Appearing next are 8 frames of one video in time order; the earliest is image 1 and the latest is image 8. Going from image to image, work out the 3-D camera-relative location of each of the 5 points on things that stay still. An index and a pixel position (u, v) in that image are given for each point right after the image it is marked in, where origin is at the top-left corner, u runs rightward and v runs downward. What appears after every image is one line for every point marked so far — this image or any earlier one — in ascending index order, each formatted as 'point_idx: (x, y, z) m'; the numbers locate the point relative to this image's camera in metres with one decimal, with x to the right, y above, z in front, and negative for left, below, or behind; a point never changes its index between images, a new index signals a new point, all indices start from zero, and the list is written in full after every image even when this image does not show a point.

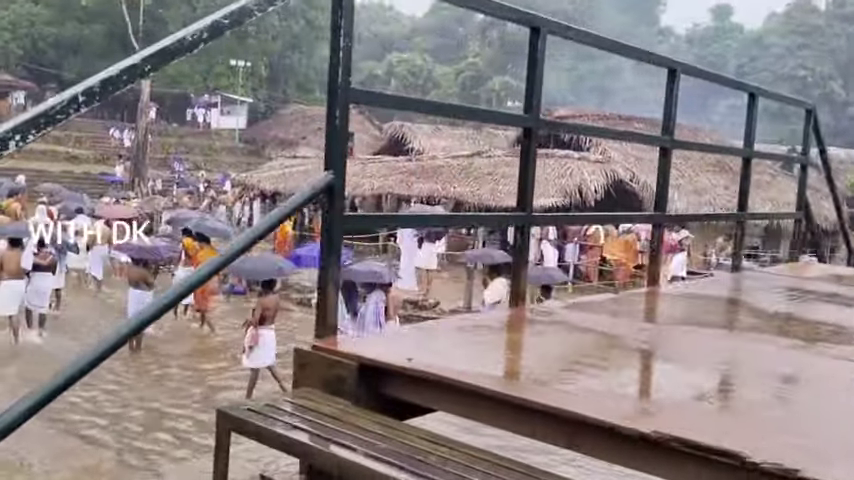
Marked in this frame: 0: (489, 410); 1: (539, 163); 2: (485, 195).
0: (+0.2, -0.4, +2.1) m
1: (+2.6, +1.8, +19.4) m
2: (+1.4, +1.1, +19.0) m
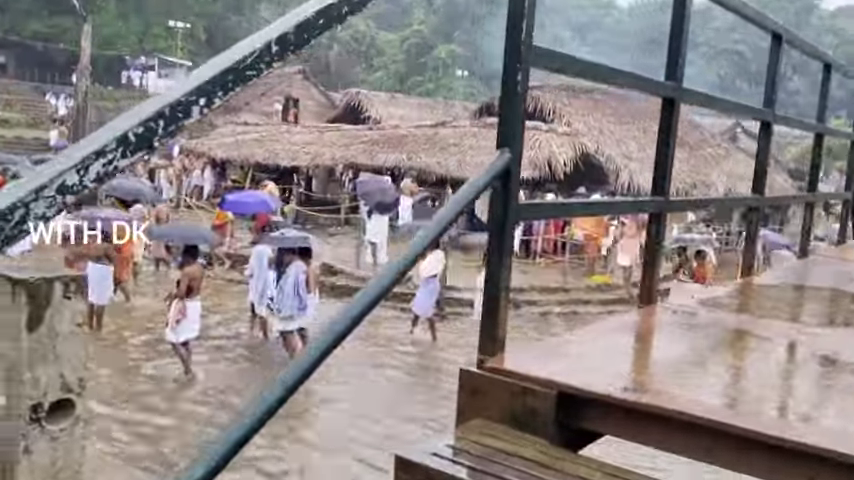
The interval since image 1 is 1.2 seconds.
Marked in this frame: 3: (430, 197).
0: (+0.6, -0.4, +1.7) m
1: (+1.8, +2.4, +19.0) m
2: (+0.6, +1.7, +18.5) m
3: (+0.1, +1.1, +19.7) m
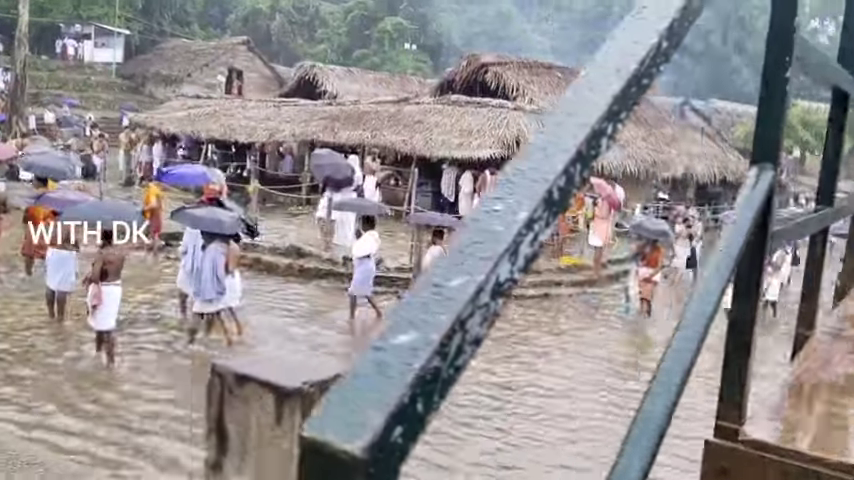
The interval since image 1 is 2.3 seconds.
0: (+1.1, -0.5, +1.4) m
1: (+1.0, +2.9, +18.6) m
2: (-0.2, +2.1, +18.1) m
3: (-0.7, +1.5, +19.3) m
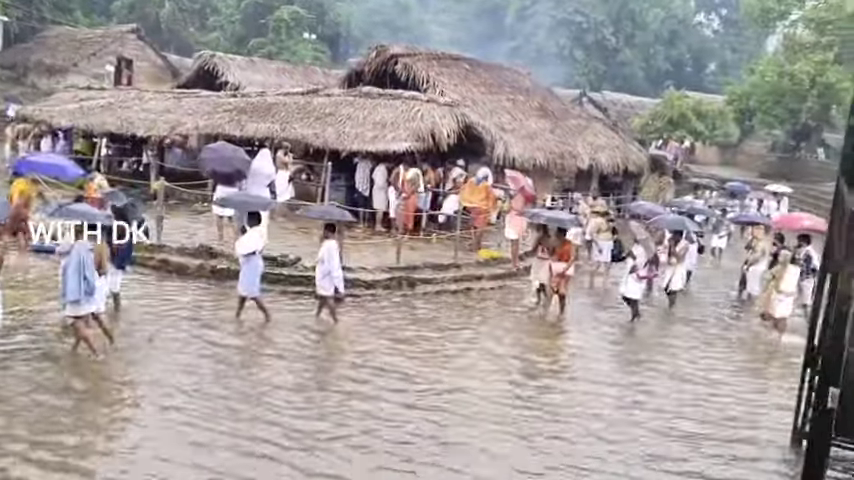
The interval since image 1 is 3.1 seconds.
0: (+1.3, -0.6, +1.2) m
1: (-0.9, +3.0, +18.3) m
2: (-2.0, +2.2, +17.6) m
3: (-2.7, +1.6, +18.7) m
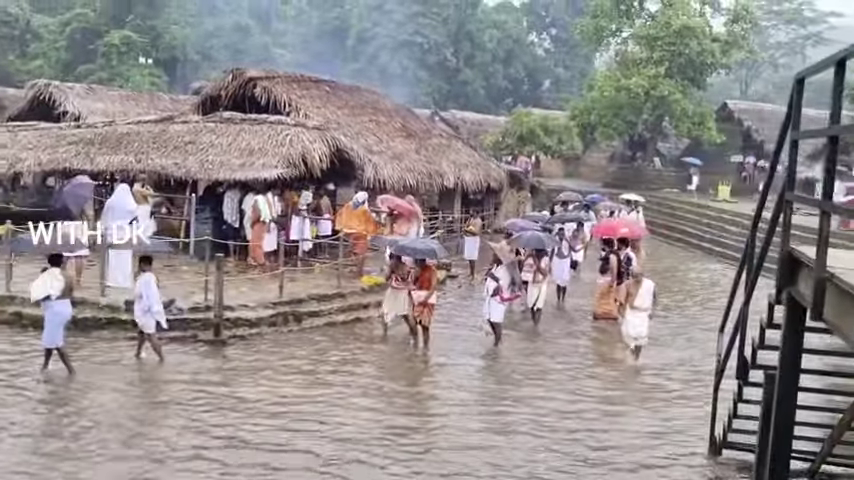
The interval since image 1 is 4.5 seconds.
0: (+1.8, -0.6, +0.9) m
1: (-3.7, +2.3, +17.4) m
2: (-4.6, +1.5, +16.5) m
3: (-5.5, +0.8, +17.4) m
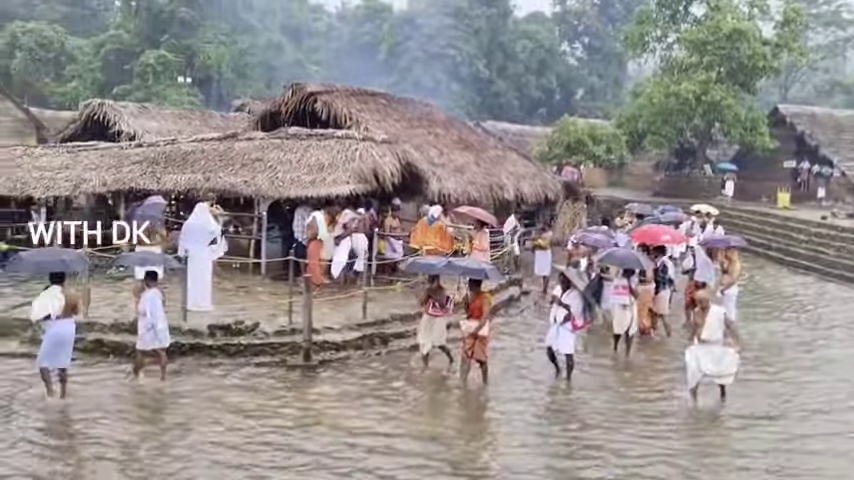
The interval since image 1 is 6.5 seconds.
0: (+2.9, -0.6, +0.2) m
1: (-2.2, +1.9, +16.9) m
2: (-3.2, +1.1, +16.0) m
3: (-4.0, +0.4, +16.9) m
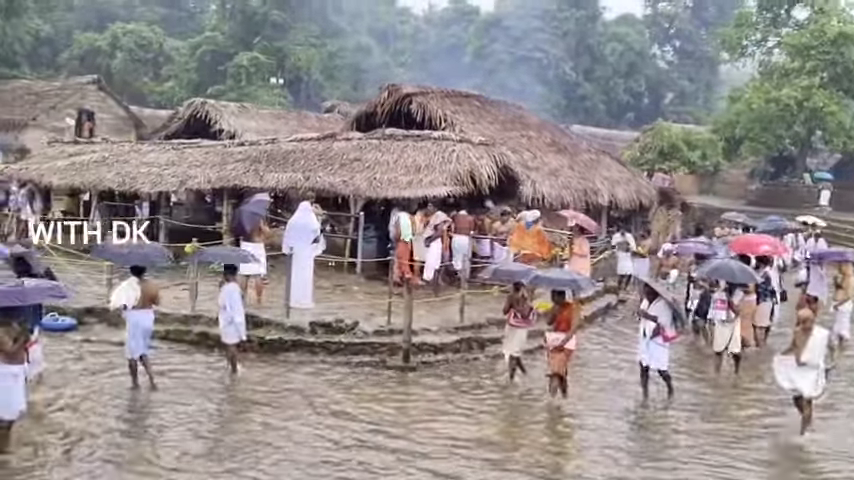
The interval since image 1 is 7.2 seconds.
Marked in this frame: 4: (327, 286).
0: (+3.2, -0.7, -0.1) m
1: (-0.2, +1.9, +16.9) m
2: (-1.3, +1.1, +16.1) m
3: (-2.0, +0.4, +17.2) m
4: (-1.8, -0.8, +15.0) m
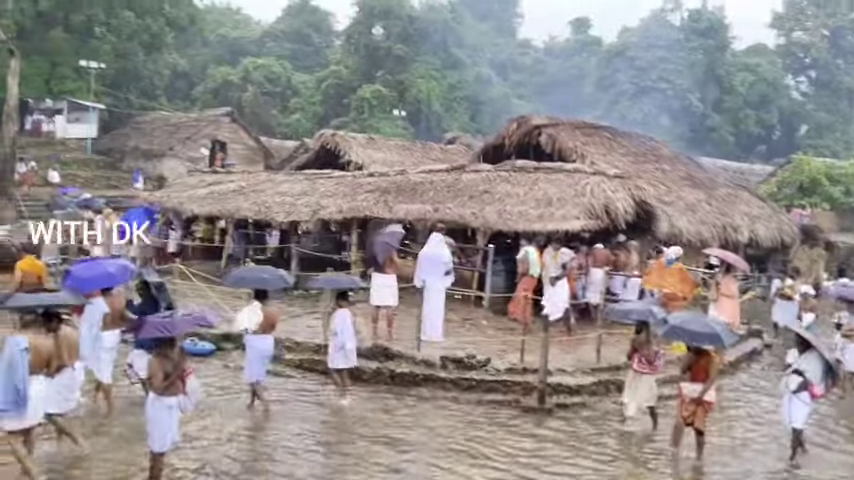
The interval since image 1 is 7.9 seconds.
0: (+3.5, -0.8, -0.9) m
1: (+2.4, +1.2, +16.5) m
2: (+1.2, +0.5, +15.8) m
3: (+0.6, -0.2, +16.9) m
4: (+0.5, -1.4, +14.7) m
